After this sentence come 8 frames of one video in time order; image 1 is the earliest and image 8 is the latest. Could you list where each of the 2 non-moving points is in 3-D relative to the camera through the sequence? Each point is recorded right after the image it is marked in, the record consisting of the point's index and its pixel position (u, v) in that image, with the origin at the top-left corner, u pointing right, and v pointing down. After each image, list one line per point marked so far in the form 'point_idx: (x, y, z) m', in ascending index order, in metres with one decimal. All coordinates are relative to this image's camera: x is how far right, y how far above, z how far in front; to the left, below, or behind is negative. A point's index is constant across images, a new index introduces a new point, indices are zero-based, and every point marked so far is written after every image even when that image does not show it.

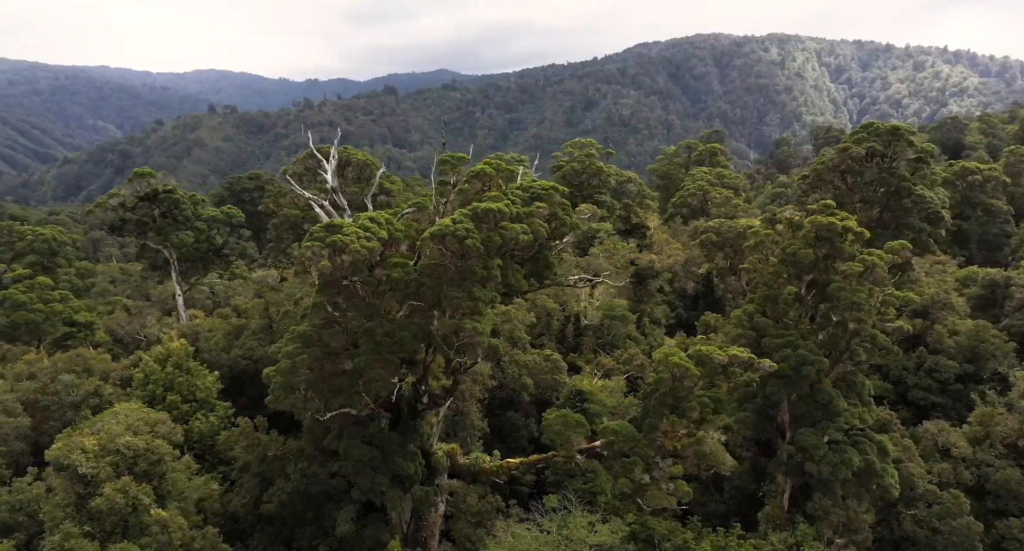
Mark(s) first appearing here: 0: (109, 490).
0: (-7.9, -4.2, +14.4) m
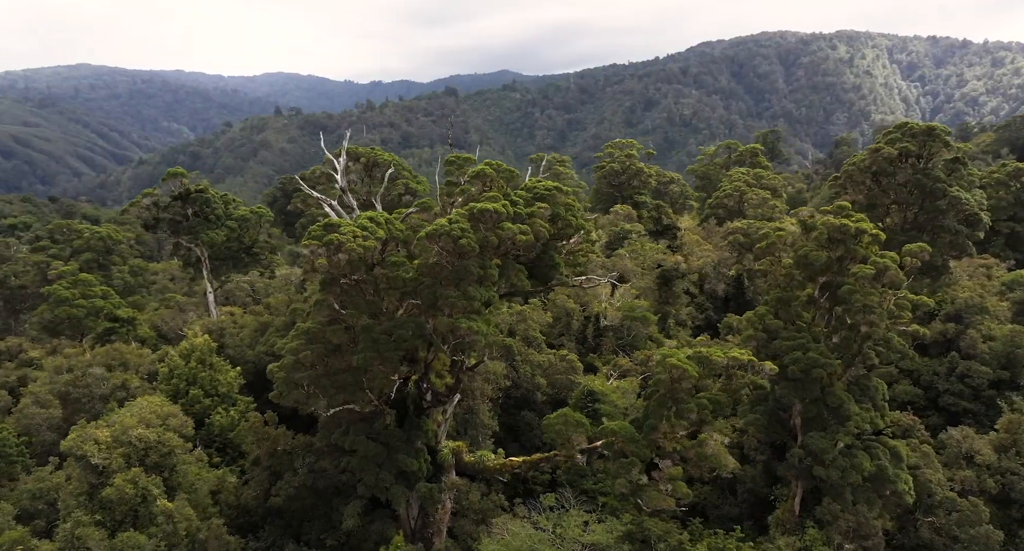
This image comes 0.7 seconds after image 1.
0: (-7.9, -4.1, +14.9) m
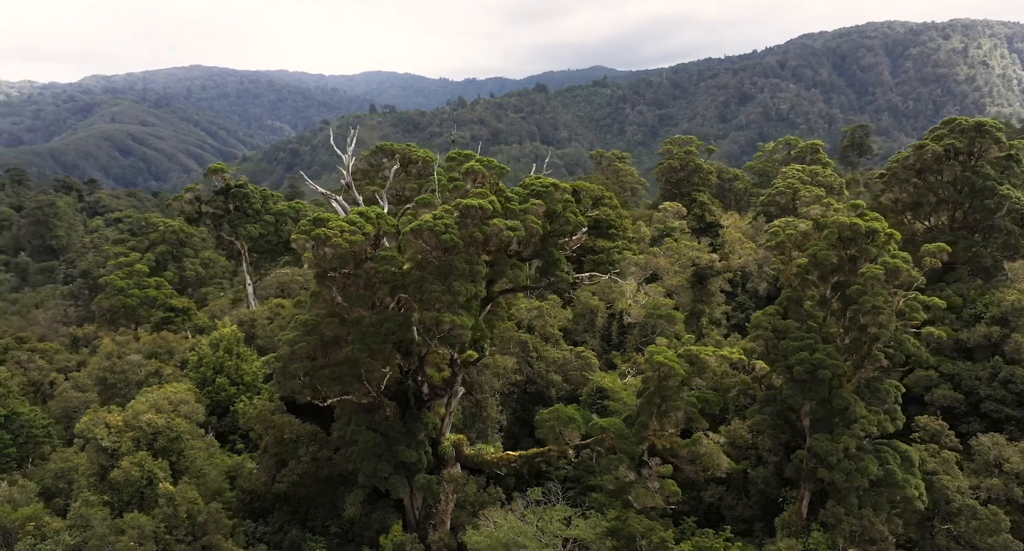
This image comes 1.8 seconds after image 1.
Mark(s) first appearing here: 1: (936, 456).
0: (-8.1, -3.9, +15.5) m
1: (+10.8, -4.5, +18.5) m
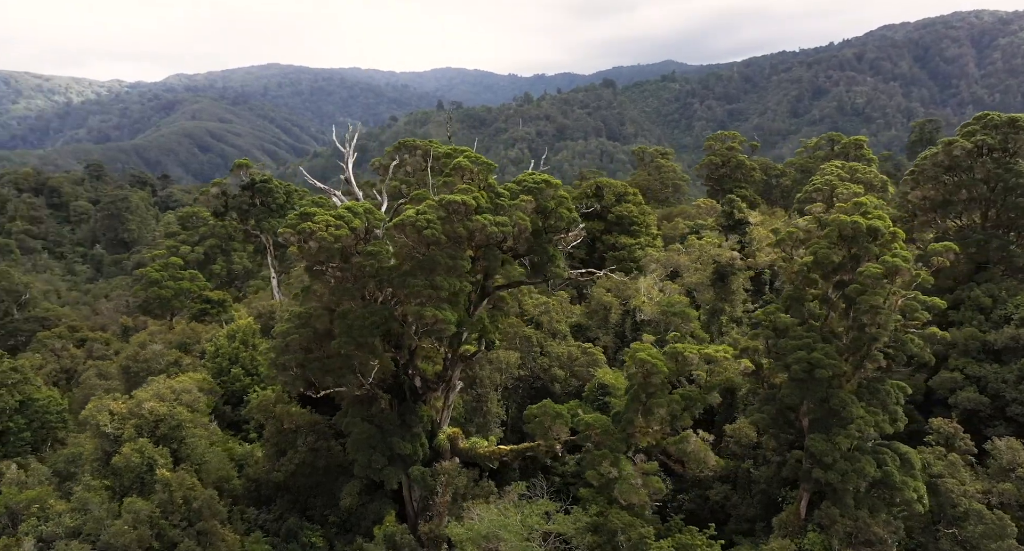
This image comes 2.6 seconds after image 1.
0: (-8.4, -3.7, +16.0) m
1: (+10.7, -4.5, +18.1) m
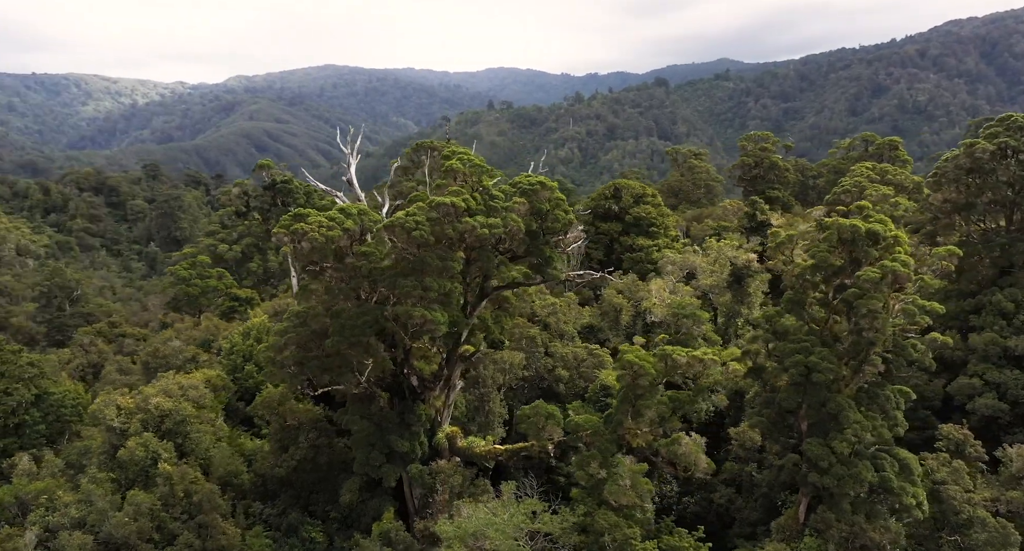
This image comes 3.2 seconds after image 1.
0: (-8.5, -3.7, +16.4) m
1: (+10.6, -4.6, +17.9) m
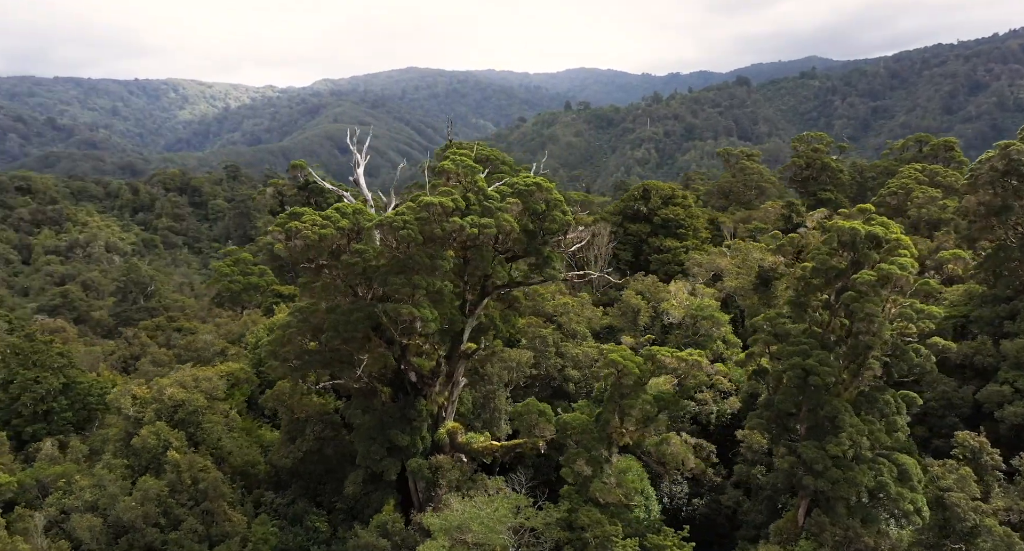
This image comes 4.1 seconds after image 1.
0: (-8.6, -3.6, +17.2) m
1: (+10.5, -4.7, +17.7) m
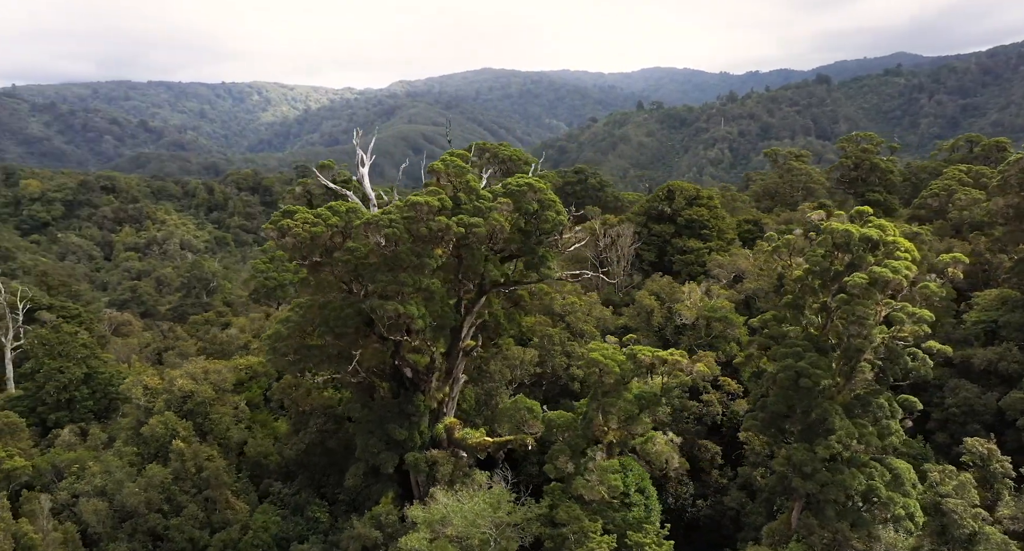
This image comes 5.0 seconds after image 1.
0: (-8.8, -3.5, +17.9) m
1: (+10.3, -4.8, +17.6) m
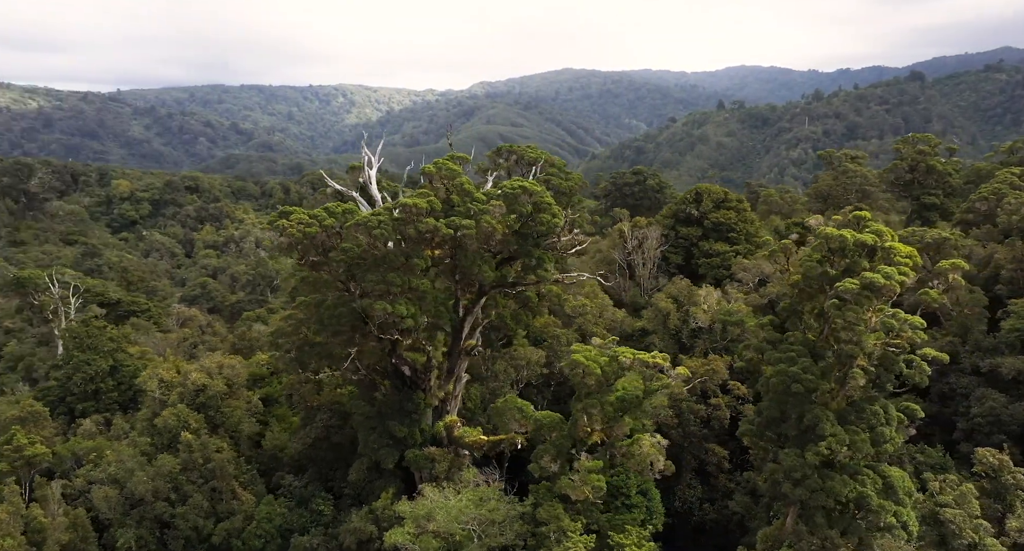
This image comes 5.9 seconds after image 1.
0: (-8.8, -3.5, +18.7) m
1: (+10.2, -5.0, +17.4) m
